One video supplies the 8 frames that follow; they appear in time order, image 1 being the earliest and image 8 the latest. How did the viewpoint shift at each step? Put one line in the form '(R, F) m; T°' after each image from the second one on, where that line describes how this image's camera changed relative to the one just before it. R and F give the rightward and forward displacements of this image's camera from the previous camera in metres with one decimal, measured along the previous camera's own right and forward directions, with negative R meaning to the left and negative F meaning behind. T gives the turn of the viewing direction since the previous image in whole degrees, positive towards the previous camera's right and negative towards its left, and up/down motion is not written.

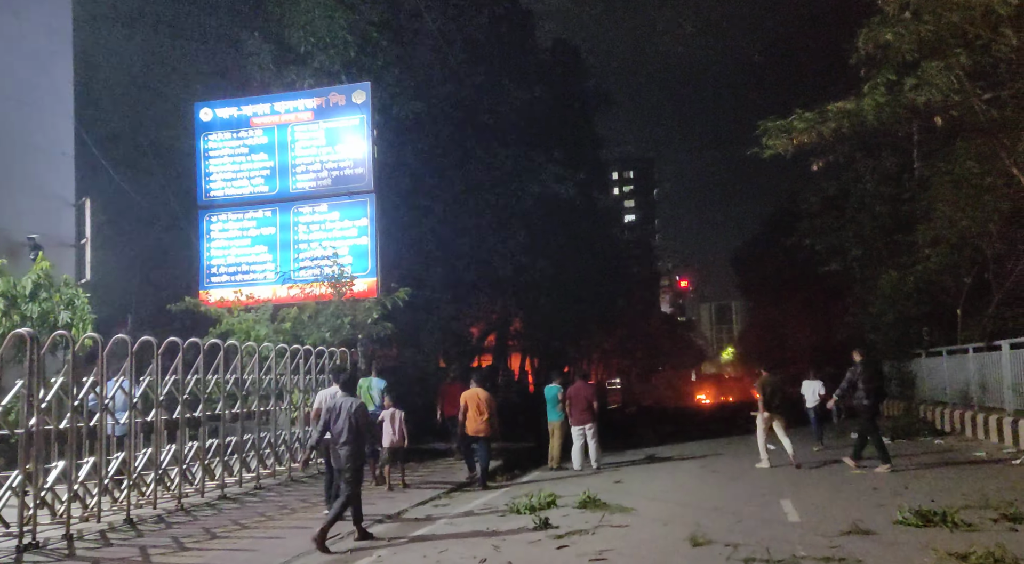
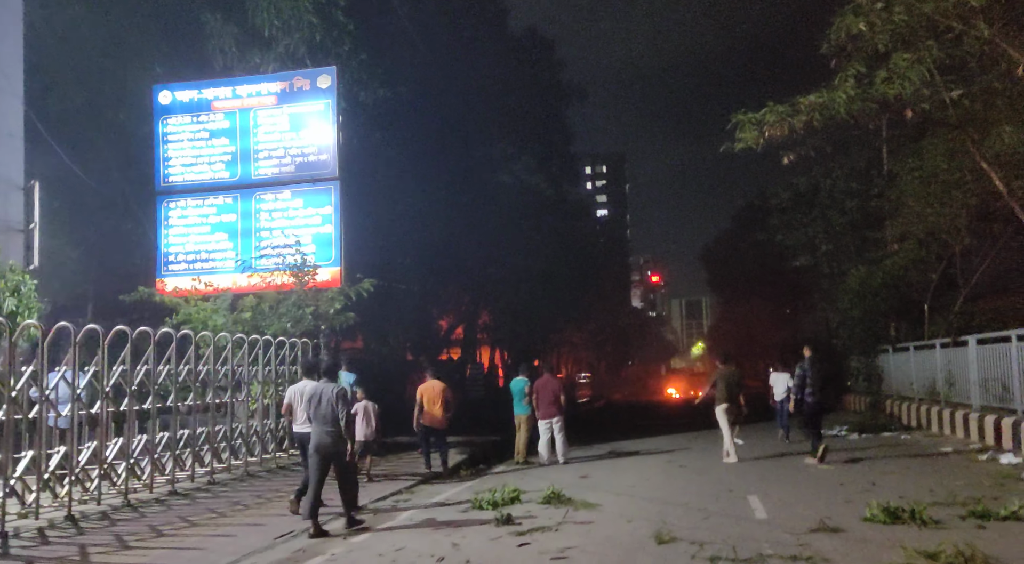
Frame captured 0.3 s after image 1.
(+0.1, +0.3) m; +2°
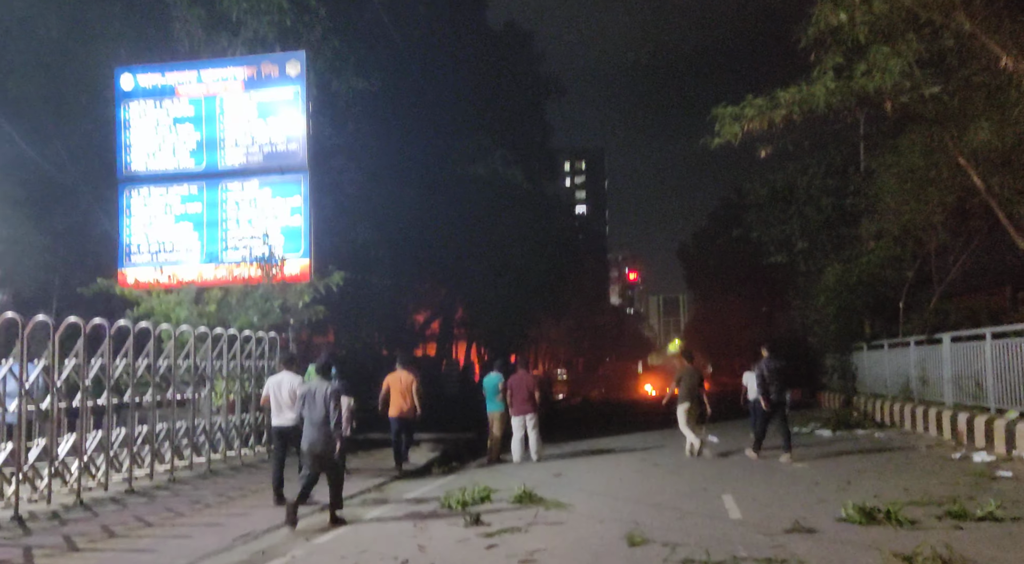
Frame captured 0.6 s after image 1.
(+0.1, +0.3) m; +1°
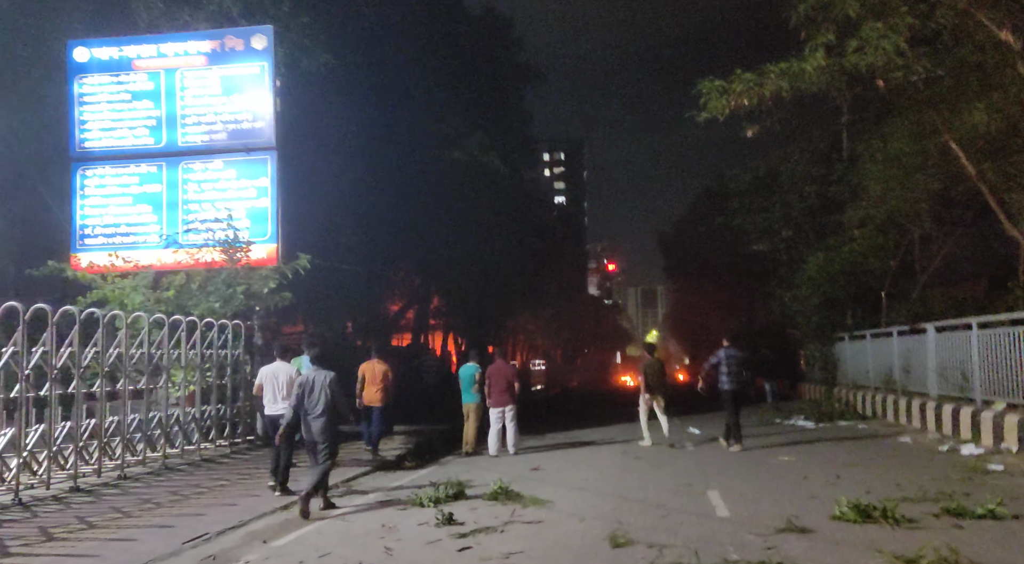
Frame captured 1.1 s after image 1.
(0.0, +0.6) m; +1°
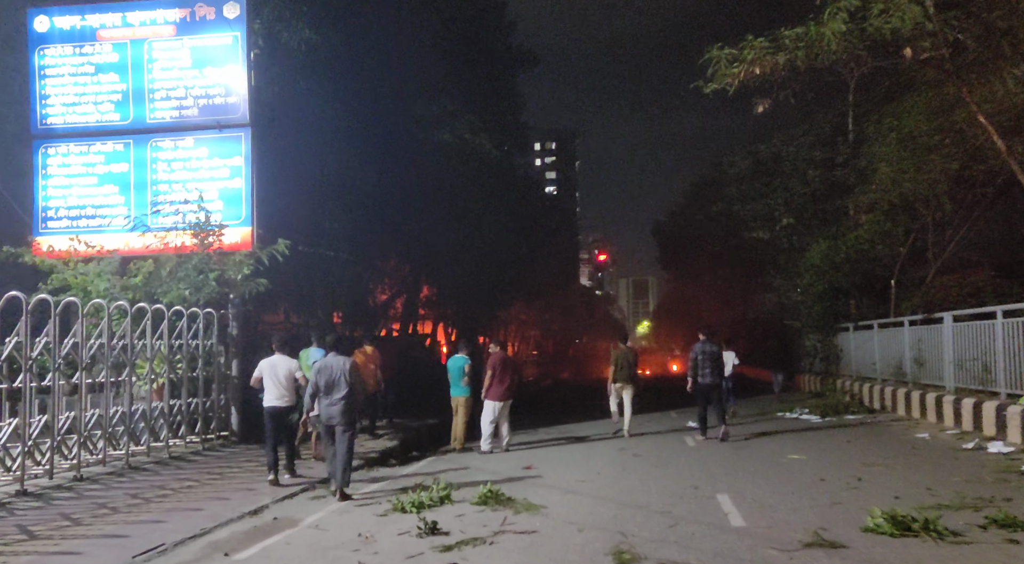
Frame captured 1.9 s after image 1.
(0.0, +1.0) m; 0°
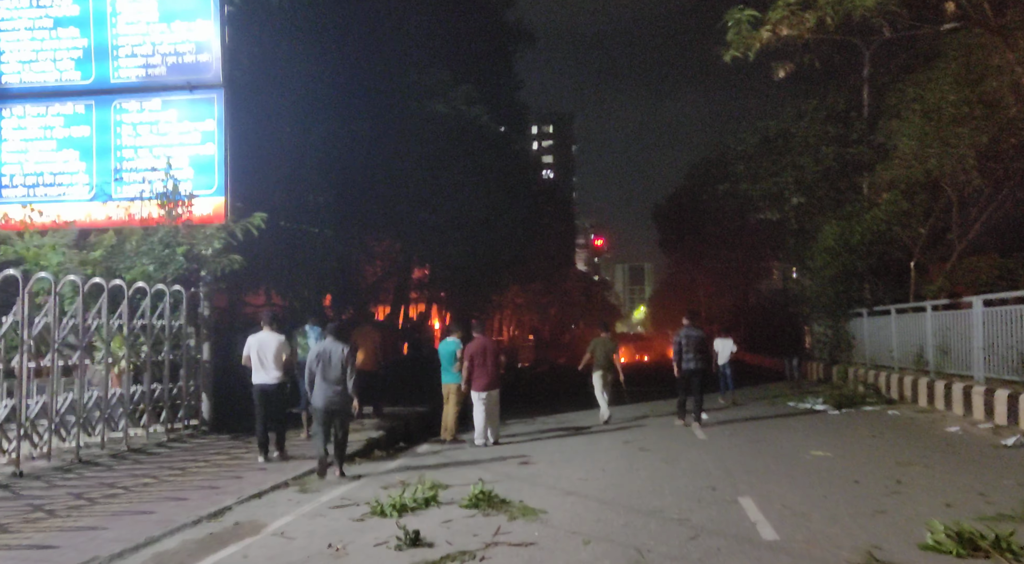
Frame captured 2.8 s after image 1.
(0.0, +1.3) m; 0°
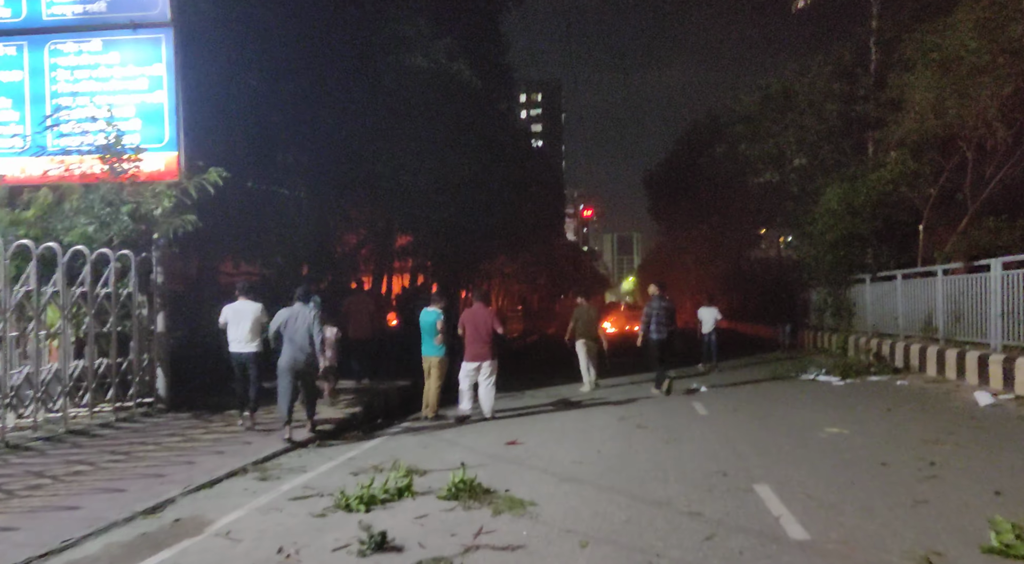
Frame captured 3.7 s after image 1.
(0.0, +1.2) m; +1°
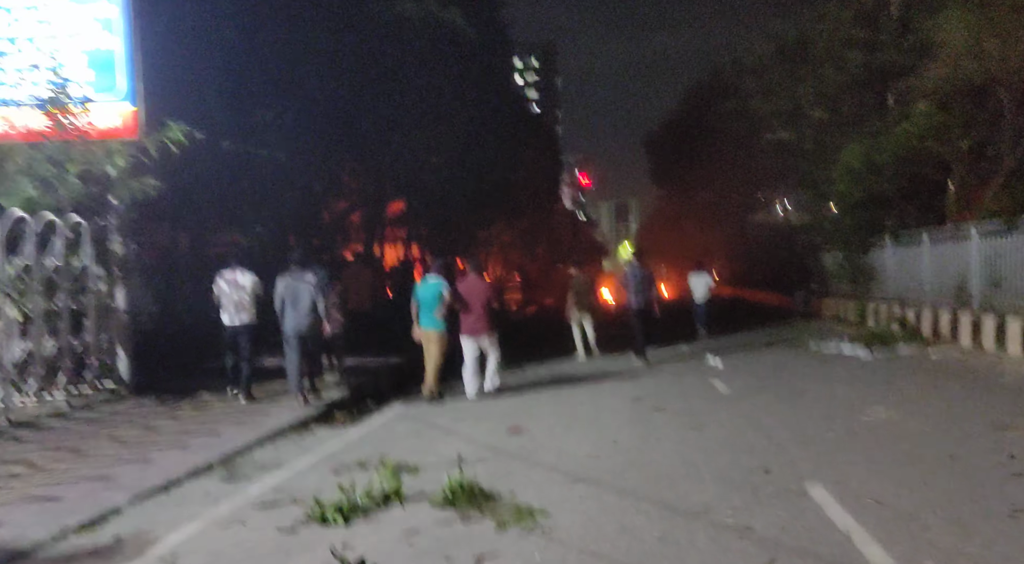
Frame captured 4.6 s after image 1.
(-0.1, +1.3) m; 0°
